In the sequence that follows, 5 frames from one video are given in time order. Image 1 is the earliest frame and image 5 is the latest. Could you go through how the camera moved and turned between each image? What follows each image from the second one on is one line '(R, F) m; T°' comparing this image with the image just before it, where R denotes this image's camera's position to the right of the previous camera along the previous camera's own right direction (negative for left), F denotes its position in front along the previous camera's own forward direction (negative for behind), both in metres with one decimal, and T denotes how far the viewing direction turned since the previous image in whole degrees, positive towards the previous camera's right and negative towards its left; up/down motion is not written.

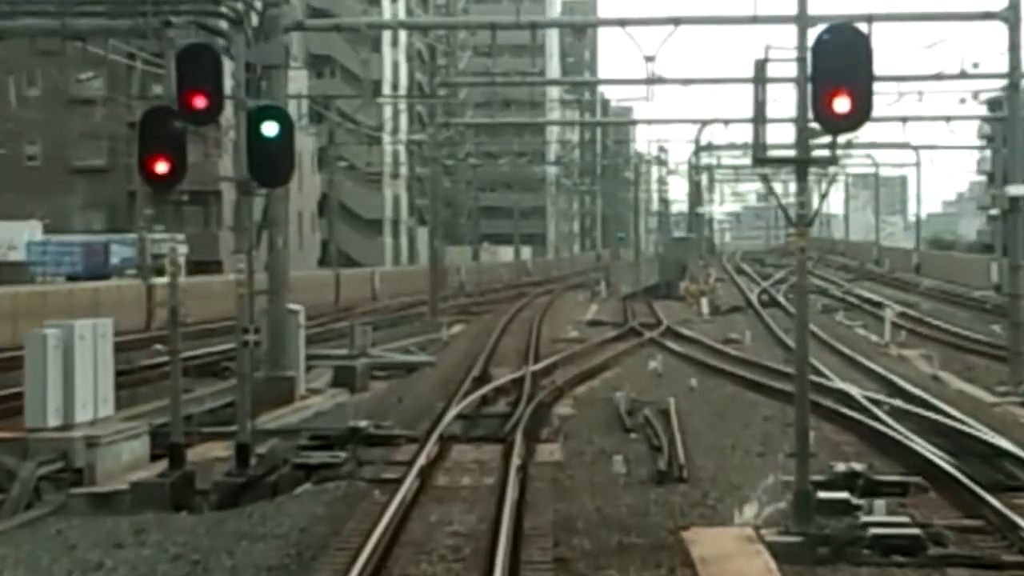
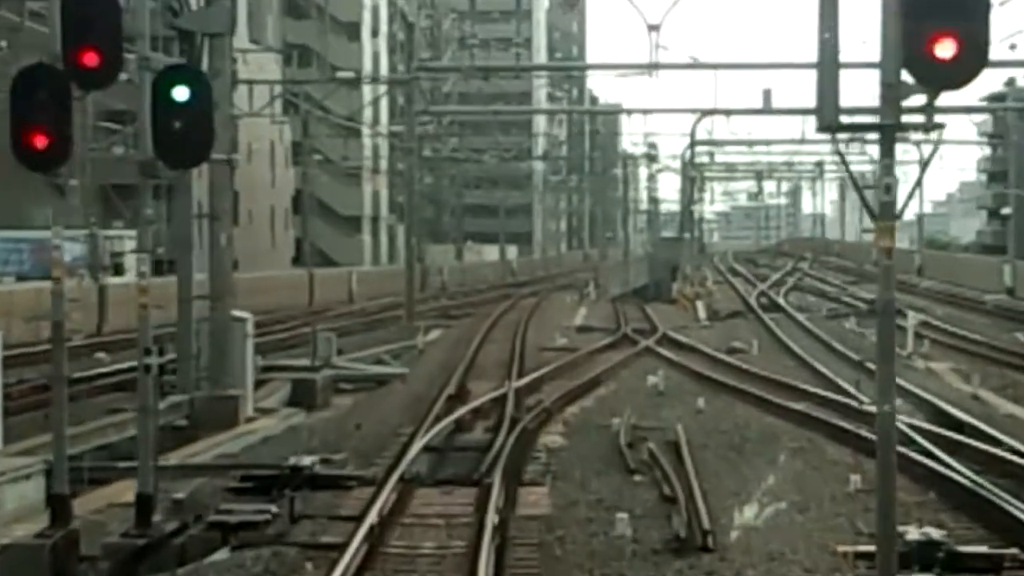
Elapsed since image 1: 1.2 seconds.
(0.0, +2.6) m; 0°
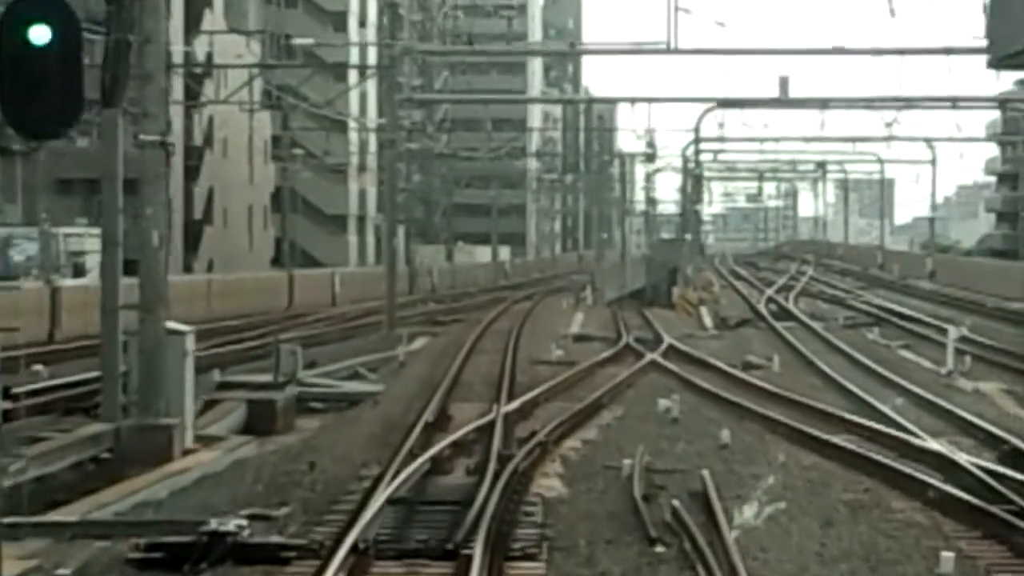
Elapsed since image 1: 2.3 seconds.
(0.0, +2.6) m; 0°
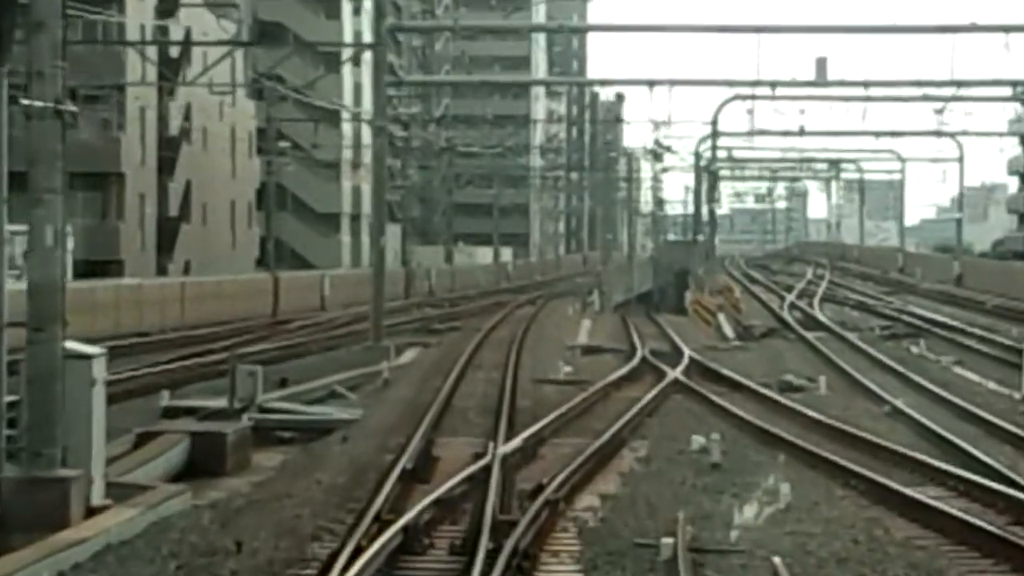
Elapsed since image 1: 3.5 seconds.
(0.0, +3.1) m; 0°
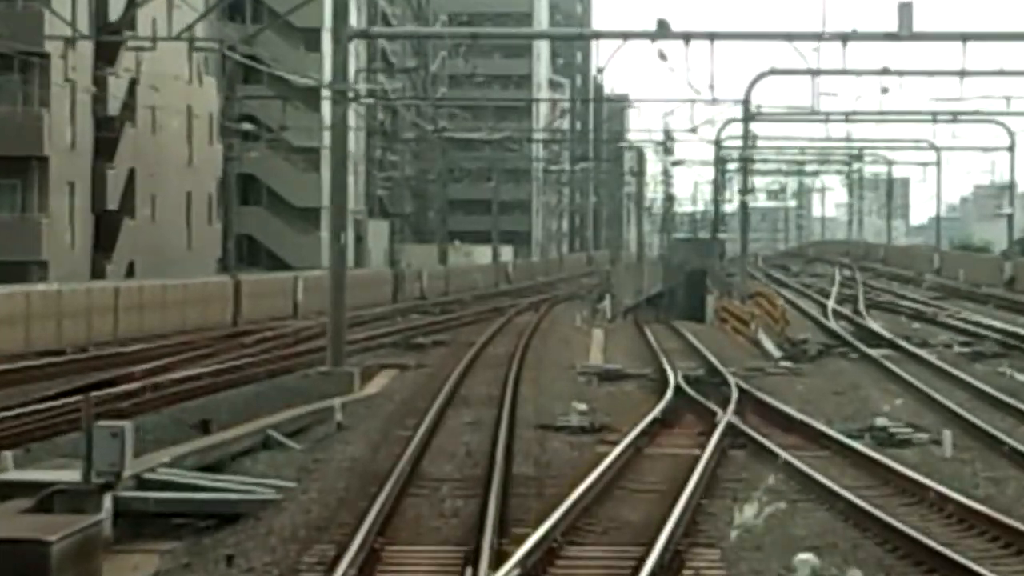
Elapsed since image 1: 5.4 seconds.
(0.0, +5.2) m; 0°
